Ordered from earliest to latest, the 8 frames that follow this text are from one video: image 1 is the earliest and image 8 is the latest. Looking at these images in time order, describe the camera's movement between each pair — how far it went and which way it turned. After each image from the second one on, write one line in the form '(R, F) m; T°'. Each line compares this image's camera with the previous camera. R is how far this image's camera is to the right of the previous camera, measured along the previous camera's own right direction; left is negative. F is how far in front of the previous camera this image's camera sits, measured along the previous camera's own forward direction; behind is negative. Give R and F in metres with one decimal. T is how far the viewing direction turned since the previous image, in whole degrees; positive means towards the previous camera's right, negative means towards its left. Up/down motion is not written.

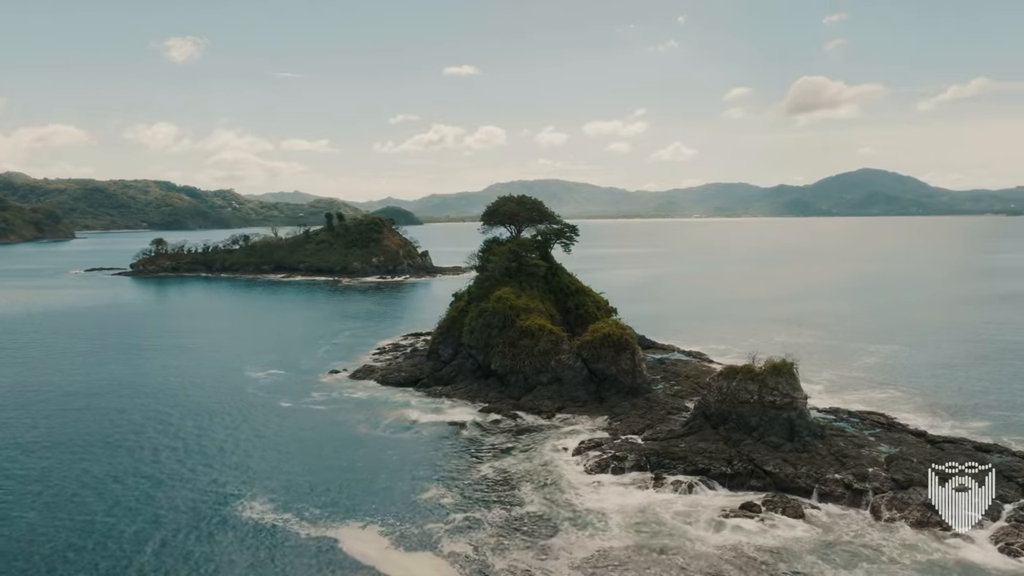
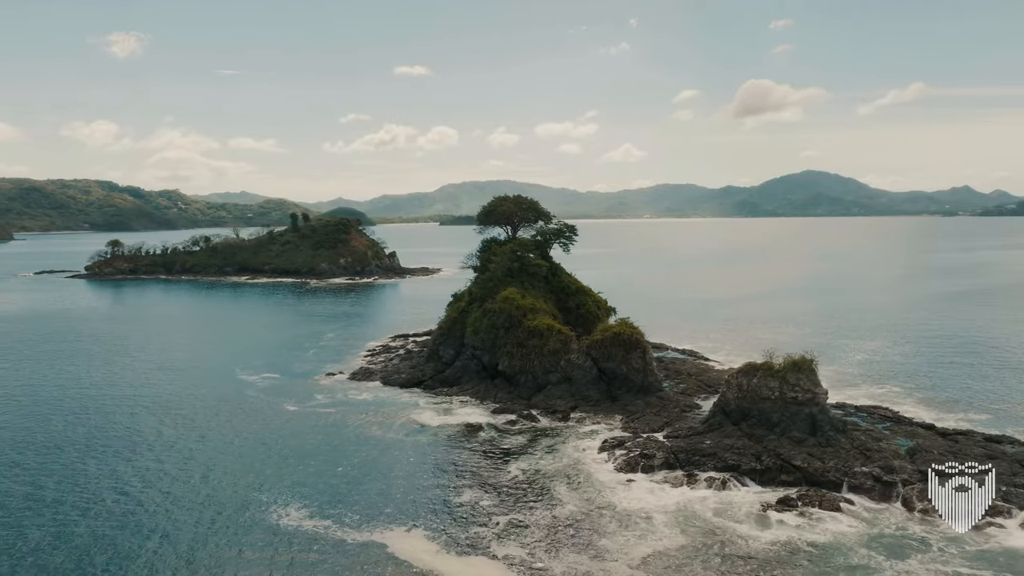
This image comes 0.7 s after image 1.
(-4.1, +0.4) m; +3°
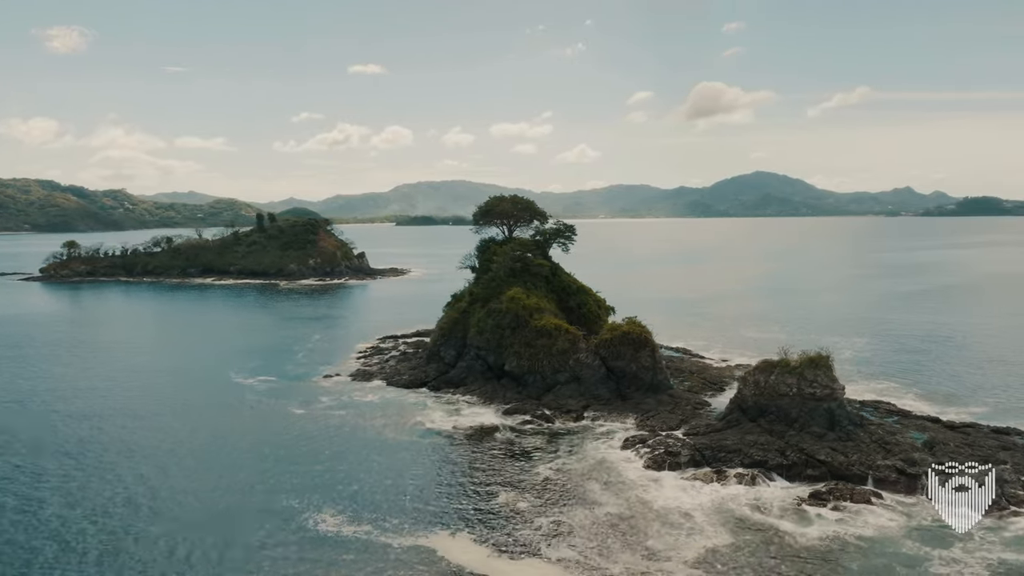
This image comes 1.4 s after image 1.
(-3.8, +0.3) m; +3°
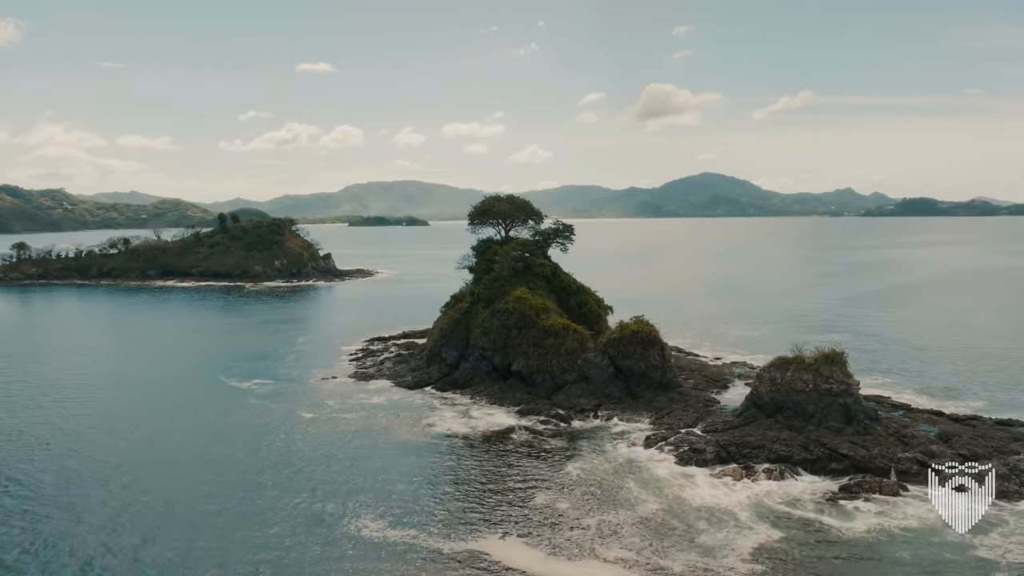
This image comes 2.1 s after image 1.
(-4.0, +0.3) m; +4°
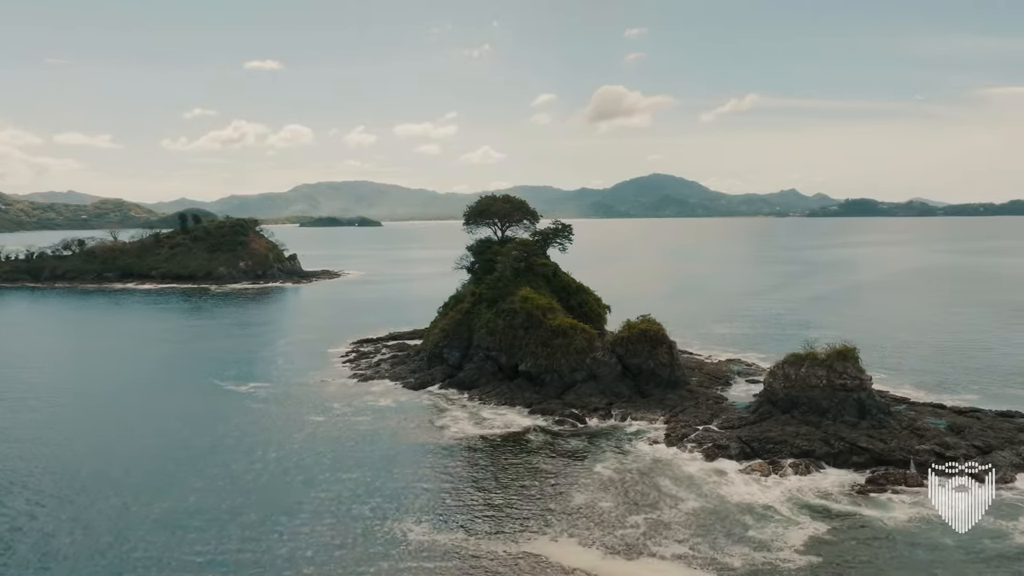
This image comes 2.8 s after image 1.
(-4.0, +0.3) m; +4°
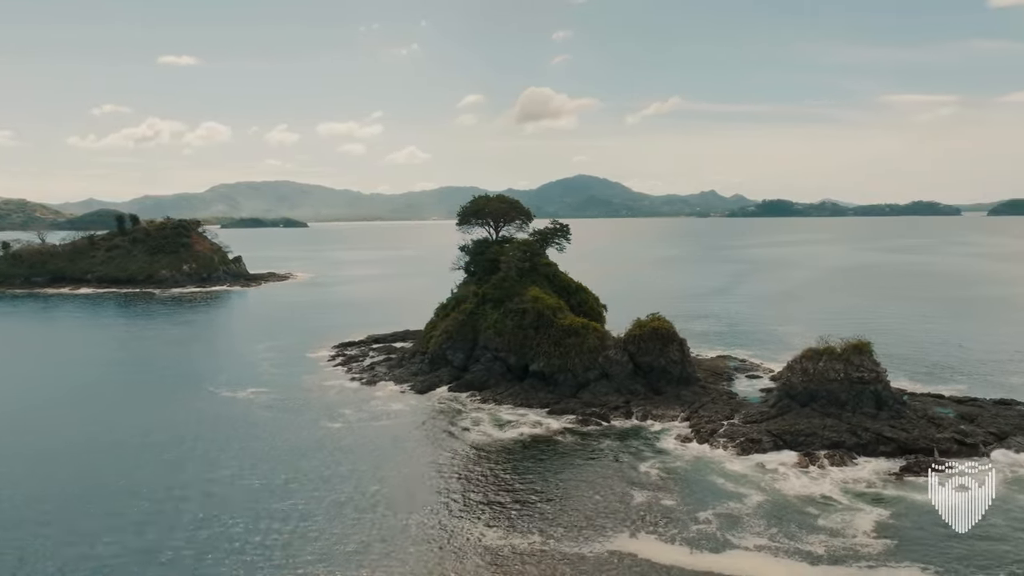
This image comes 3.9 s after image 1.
(-6.2, +0.6) m; +5°
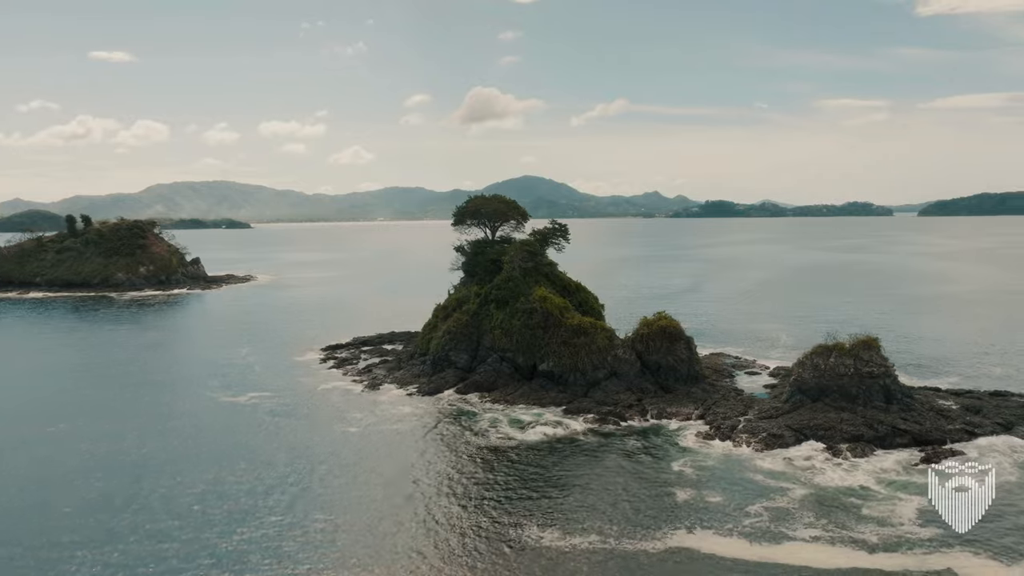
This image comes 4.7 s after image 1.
(-4.5, +0.3) m; +4°
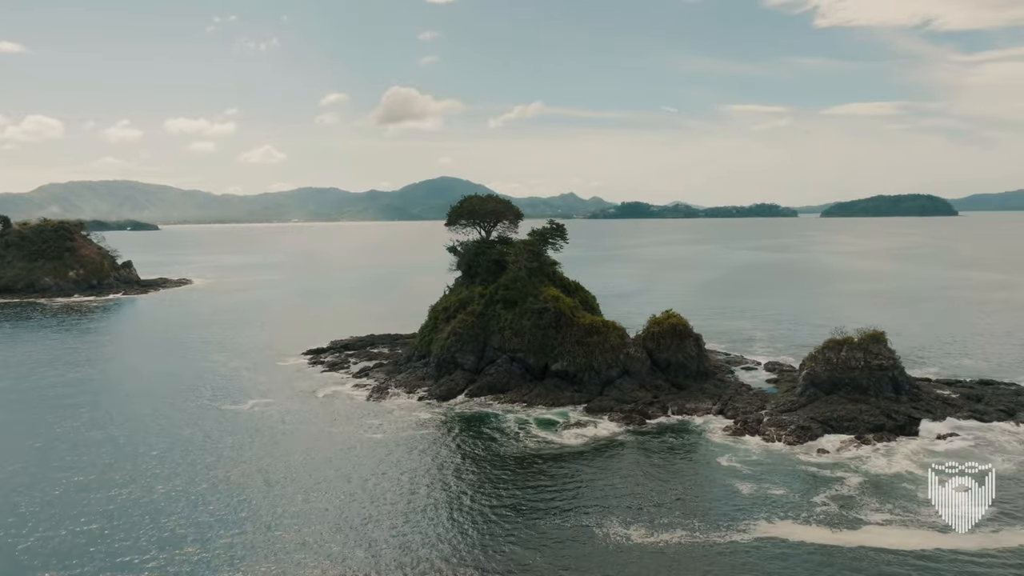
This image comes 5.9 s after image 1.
(-6.9, +0.6) m; +6°
